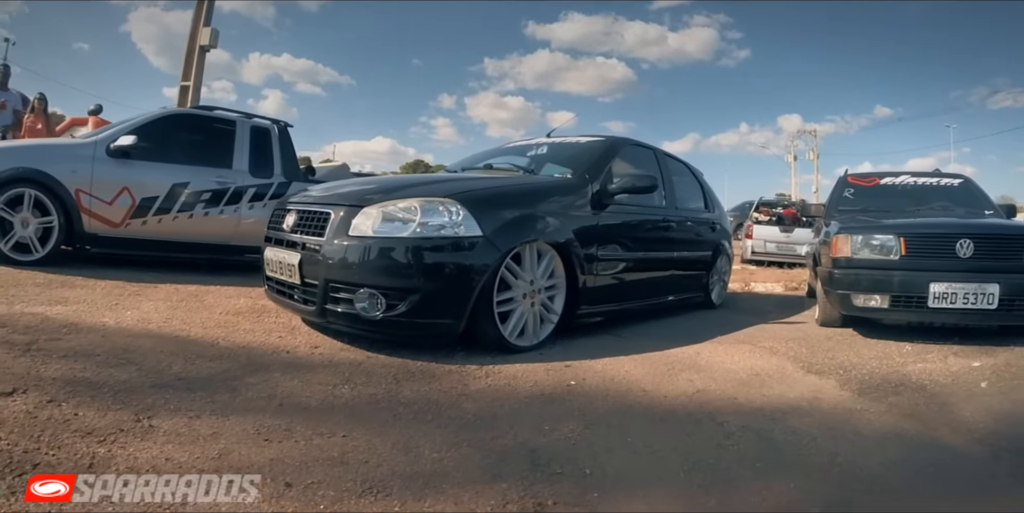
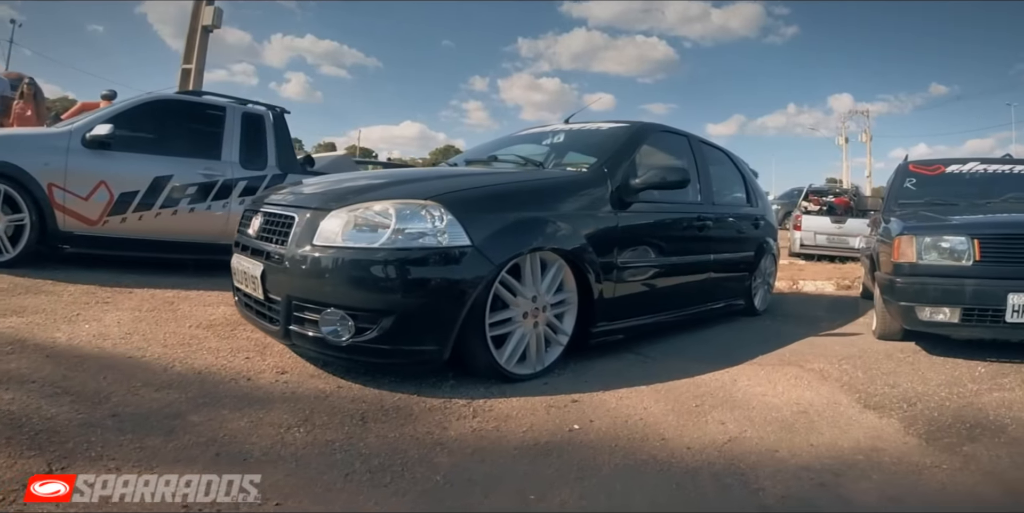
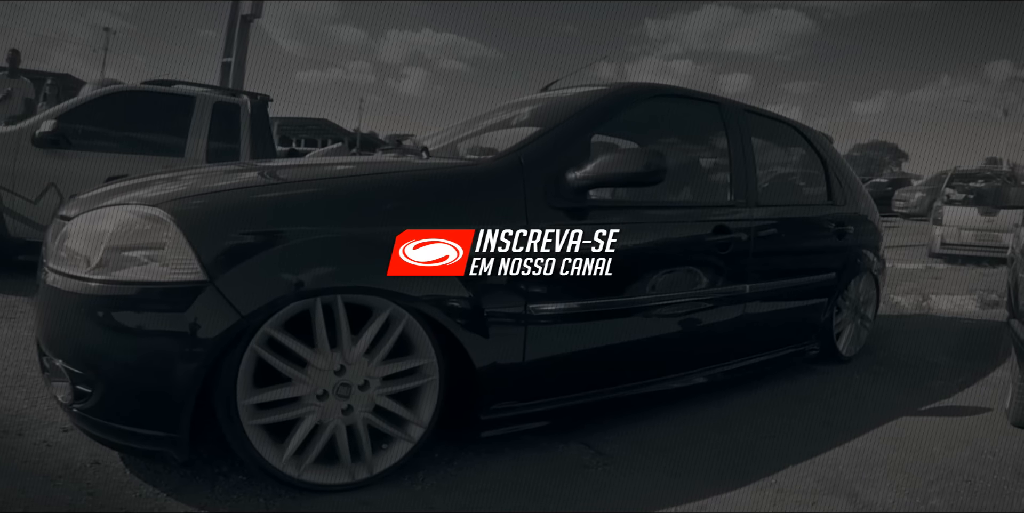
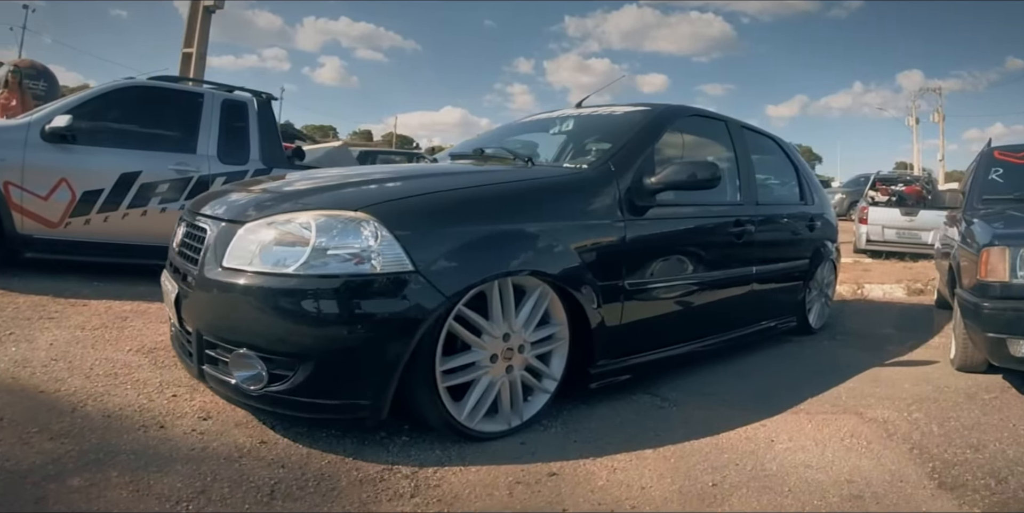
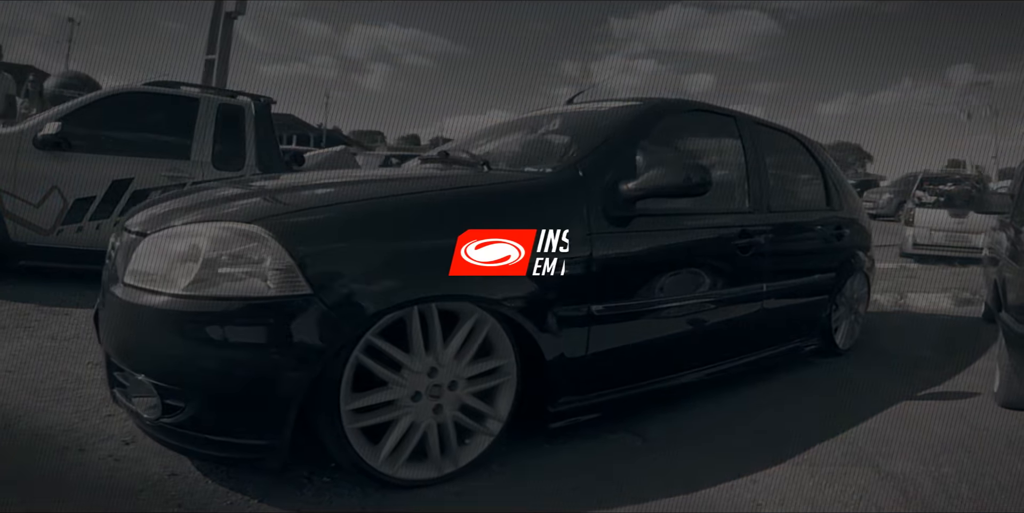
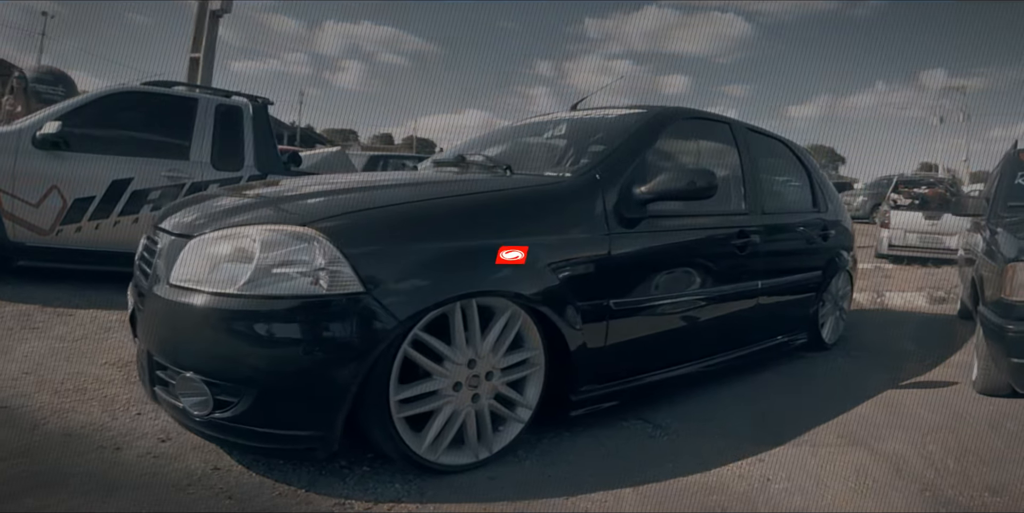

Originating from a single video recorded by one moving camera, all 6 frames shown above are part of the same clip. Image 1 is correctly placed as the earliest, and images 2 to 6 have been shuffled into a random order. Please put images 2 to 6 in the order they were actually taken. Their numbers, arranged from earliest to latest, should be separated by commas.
2, 4, 6, 5, 3
